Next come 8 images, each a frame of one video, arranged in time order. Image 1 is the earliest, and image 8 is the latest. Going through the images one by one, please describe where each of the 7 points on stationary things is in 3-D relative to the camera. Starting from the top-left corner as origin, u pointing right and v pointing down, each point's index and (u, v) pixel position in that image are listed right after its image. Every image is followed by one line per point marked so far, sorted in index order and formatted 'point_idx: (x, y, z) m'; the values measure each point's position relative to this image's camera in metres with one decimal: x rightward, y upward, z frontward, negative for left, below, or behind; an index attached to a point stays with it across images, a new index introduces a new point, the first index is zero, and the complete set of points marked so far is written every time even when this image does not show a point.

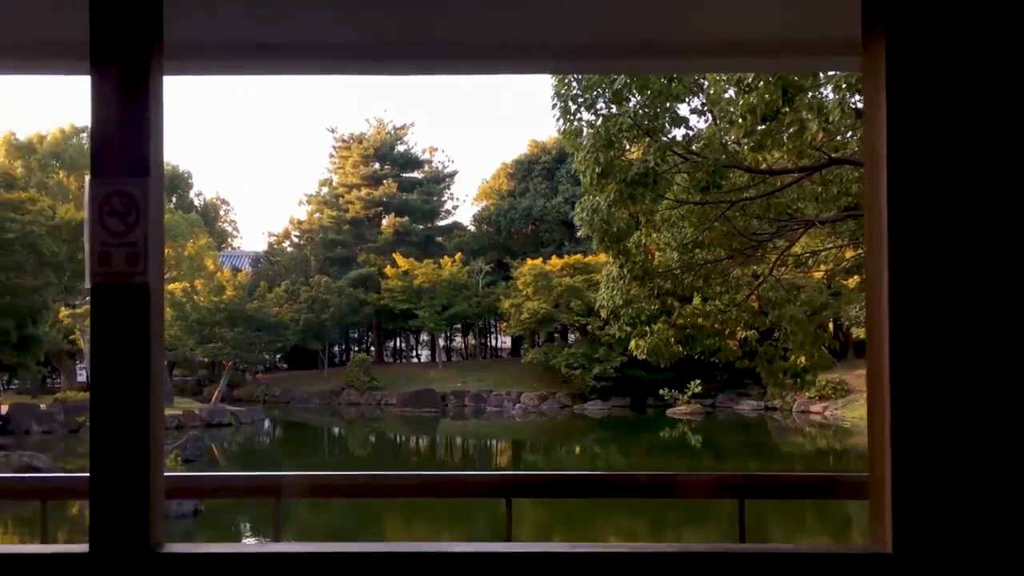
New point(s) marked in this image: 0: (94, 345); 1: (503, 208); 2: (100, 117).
0: (-0.7, -0.1, +1.3) m
1: (-0.1, +1.6, +14.4) m
2: (-0.7, +0.3, +1.3) m
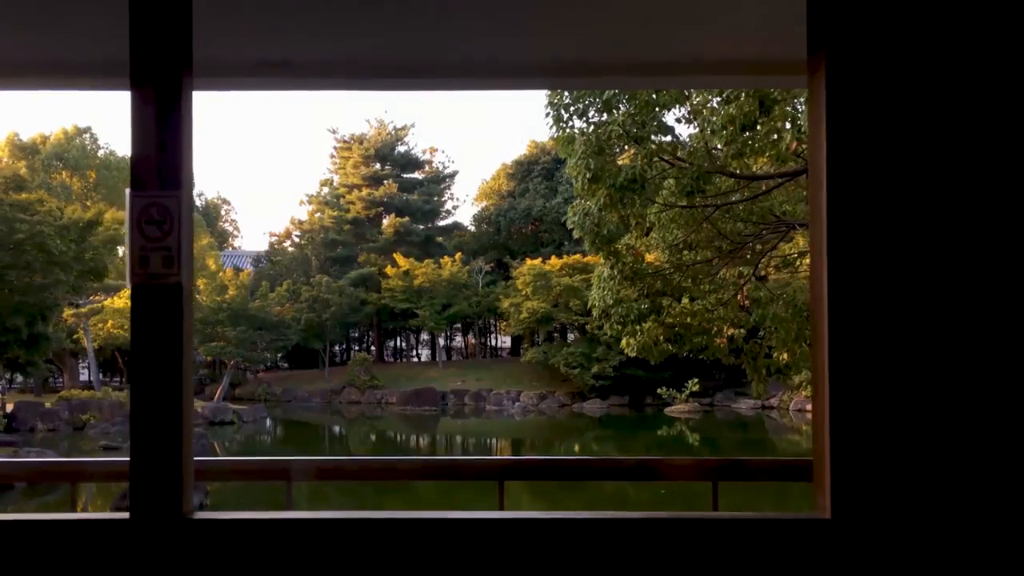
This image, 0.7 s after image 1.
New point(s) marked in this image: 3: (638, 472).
0: (-0.8, -0.1, +1.5) m
1: (-0.2, +1.6, +14.6) m
2: (-0.8, +0.3, +1.5) m
3: (+0.4, -0.6, +2.3) m
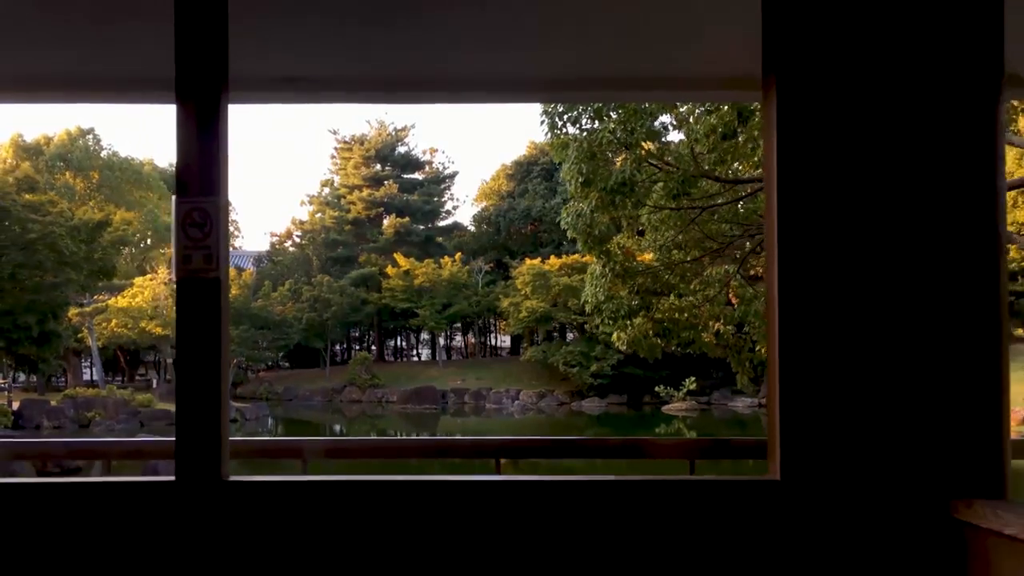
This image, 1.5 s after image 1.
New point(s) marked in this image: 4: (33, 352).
0: (-0.8, -0.1, +1.7) m
1: (-0.2, +1.6, +14.8) m
2: (-0.8, +0.3, +1.7) m
3: (+0.4, -0.6, +2.6) m
4: (-6.4, -0.9, +9.8) m
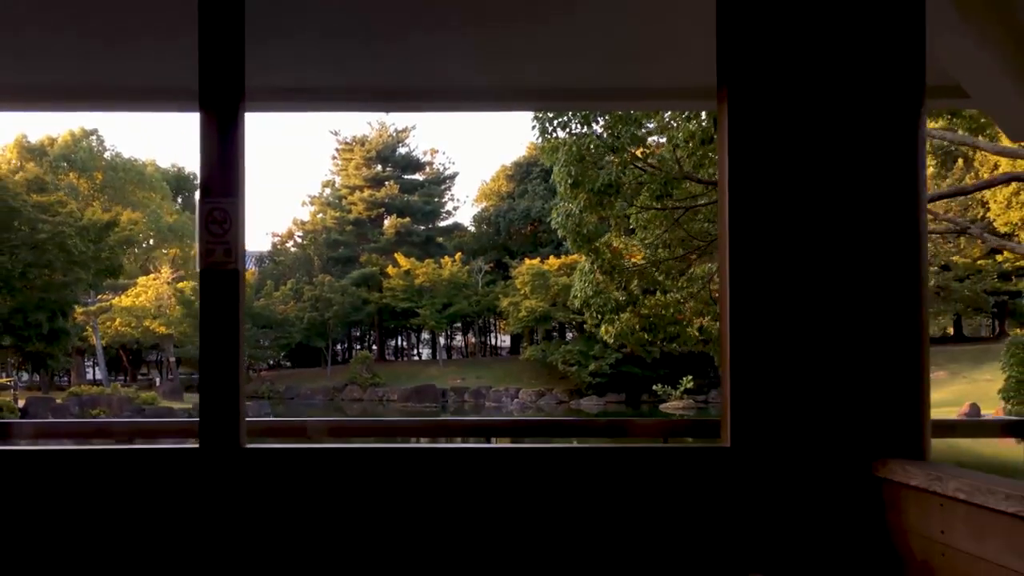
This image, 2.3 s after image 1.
0: (-0.8, -0.1, +1.9) m
1: (-0.2, +1.6, +15.1) m
2: (-0.8, +0.4, +2.0) m
3: (+0.4, -0.5, +2.8) m
4: (-6.4, -0.8, +10.0) m
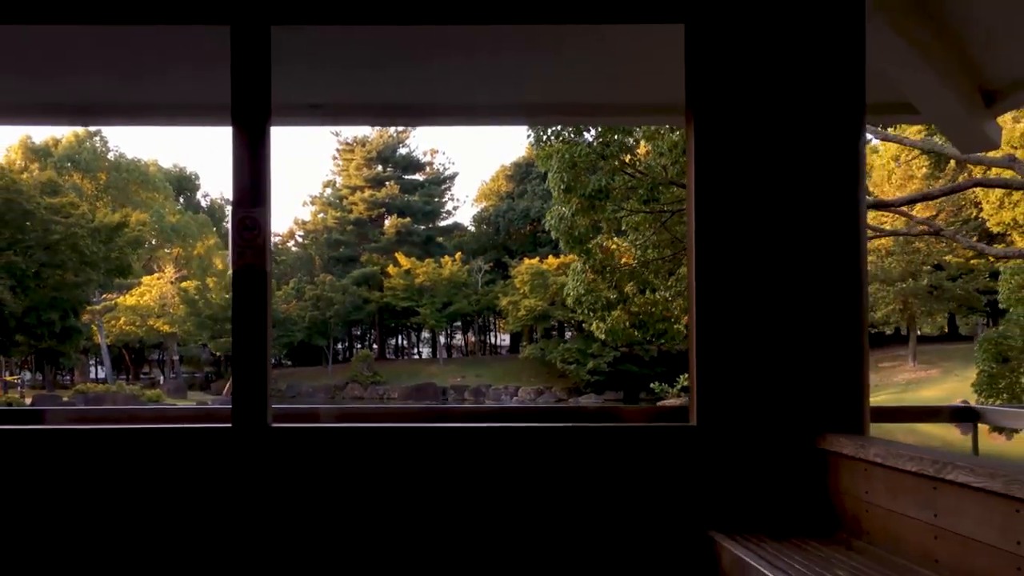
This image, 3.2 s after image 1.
0: (-0.8, -0.1, +2.2) m
1: (-0.2, +1.7, +15.3) m
2: (-0.8, +0.4, +2.2) m
3: (+0.3, -0.5, +3.1) m
4: (-6.5, -0.8, +10.3) m
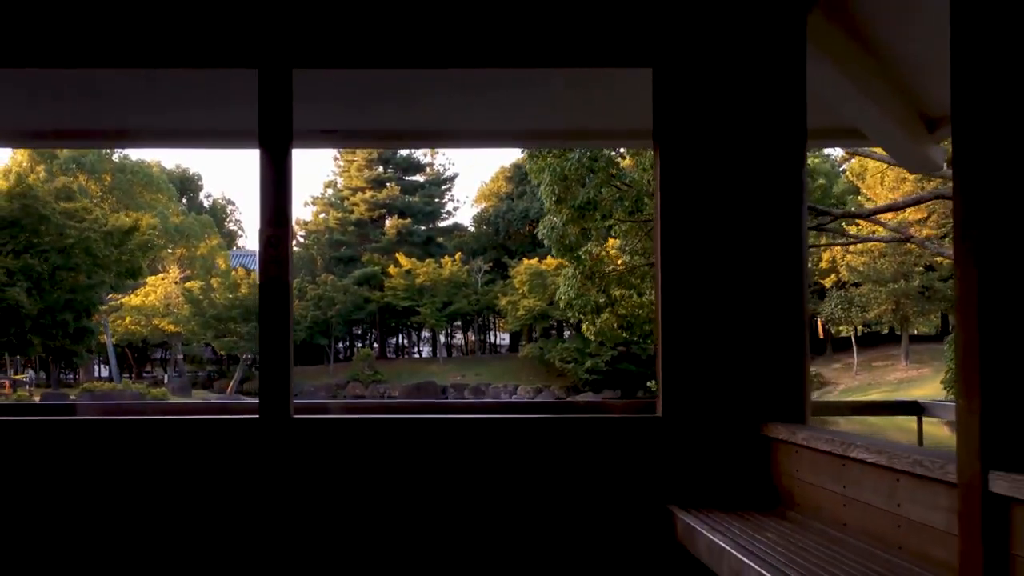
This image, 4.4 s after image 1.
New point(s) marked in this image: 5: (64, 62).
0: (-0.9, -0.1, +2.5) m
1: (-0.2, +1.6, +15.7) m
2: (-0.9, +0.3, +2.6) m
3: (+0.3, -0.6, +3.4) m
4: (-6.5, -0.9, +10.7) m
5: (-1.6, +0.8, +2.7) m
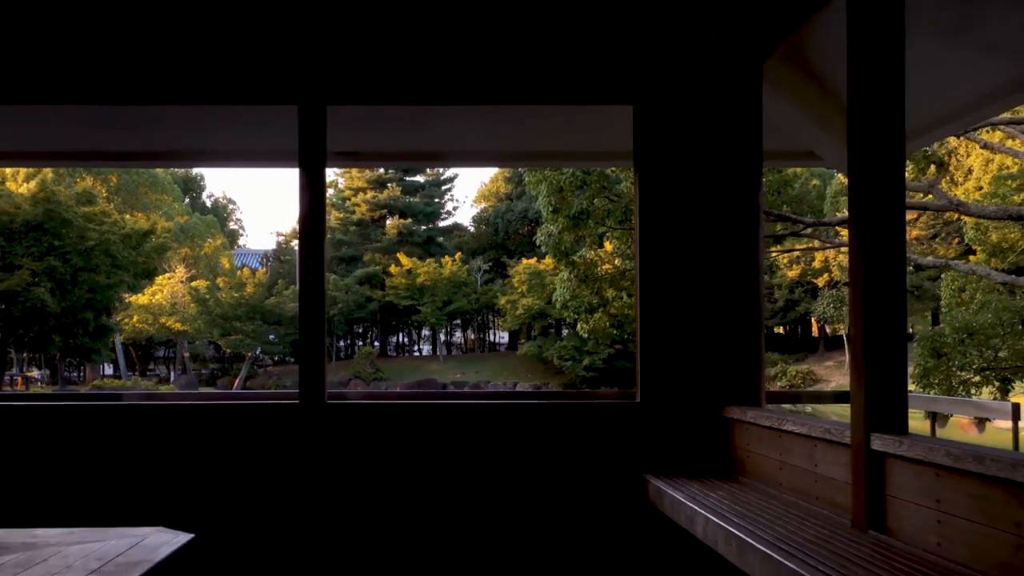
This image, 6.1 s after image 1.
0: (-0.9, -0.1, +3.0) m
1: (-0.3, +1.7, +16.1) m
2: (-0.9, +0.3, +3.0) m
3: (+0.3, -0.6, +3.9) m
4: (-6.5, -0.9, +11.1) m
5: (-1.6, +0.8, +3.1) m
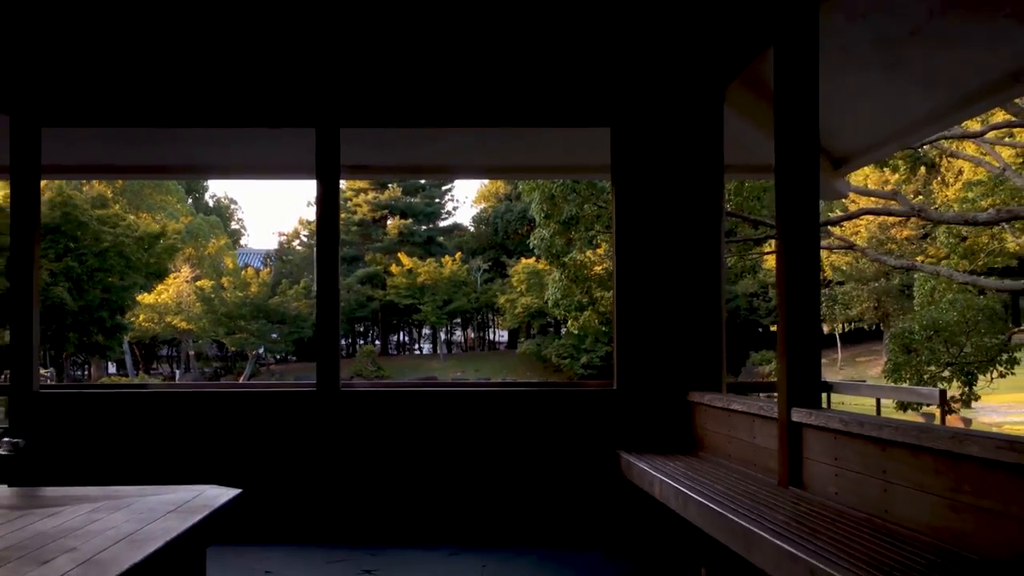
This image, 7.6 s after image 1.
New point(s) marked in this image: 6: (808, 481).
0: (-0.9, -0.1, +3.4) m
1: (-0.3, +1.7, +16.5) m
2: (-0.9, +0.3, +3.4) m
3: (+0.3, -0.6, +4.3) m
4: (-6.5, -0.9, +11.5) m
5: (-1.7, +0.8, +3.6) m
6: (+0.9, -0.6, +2.1) m
